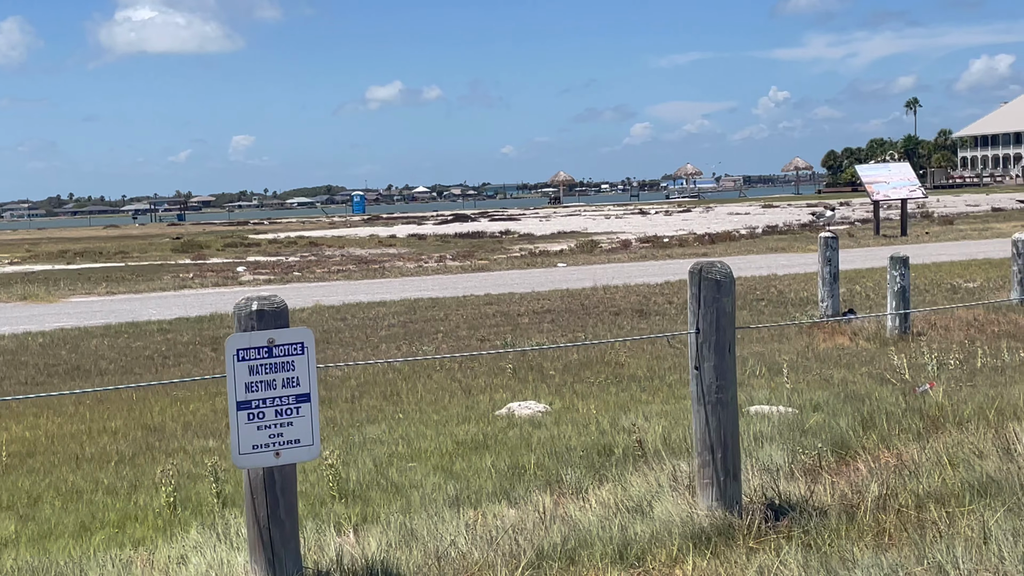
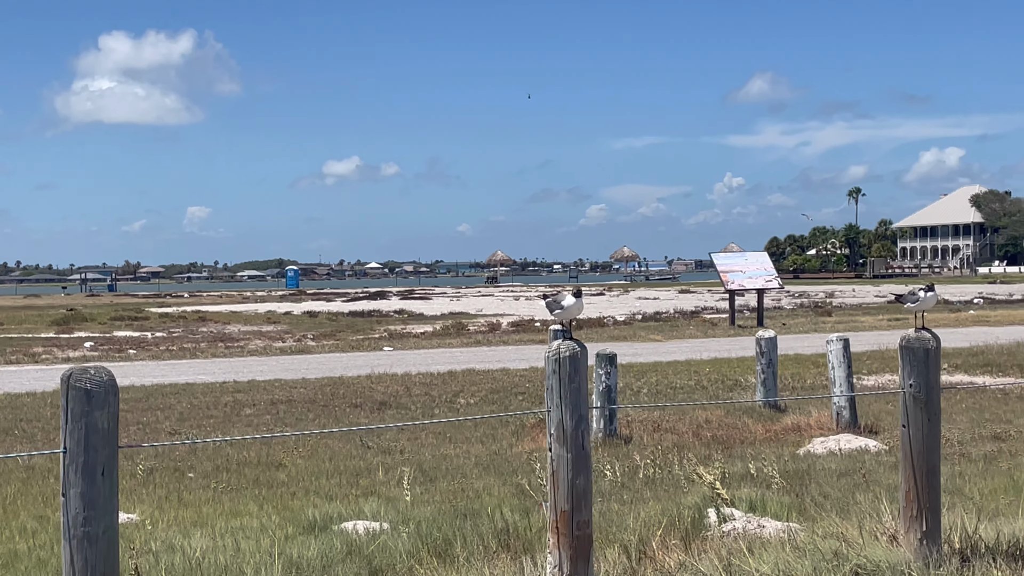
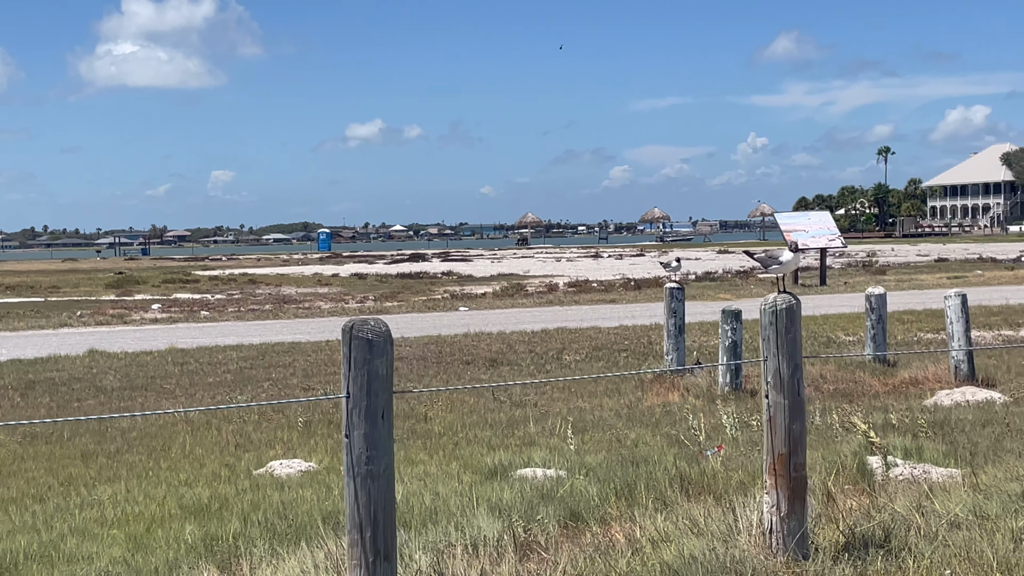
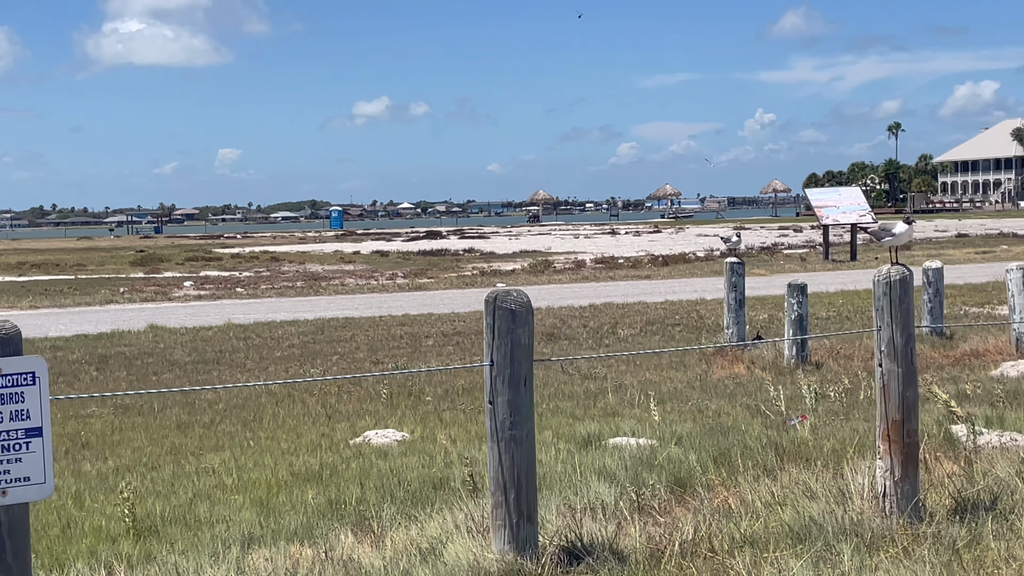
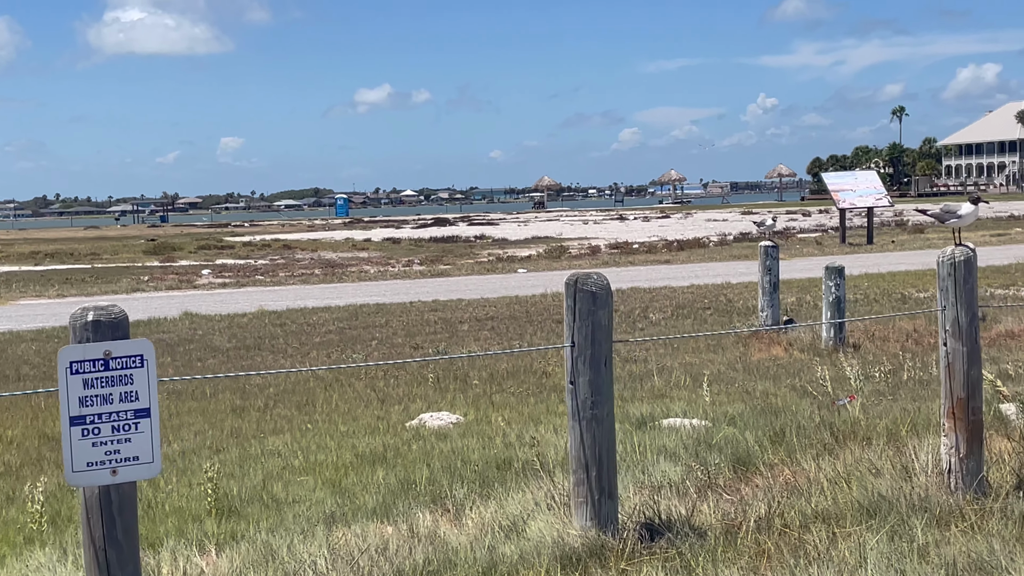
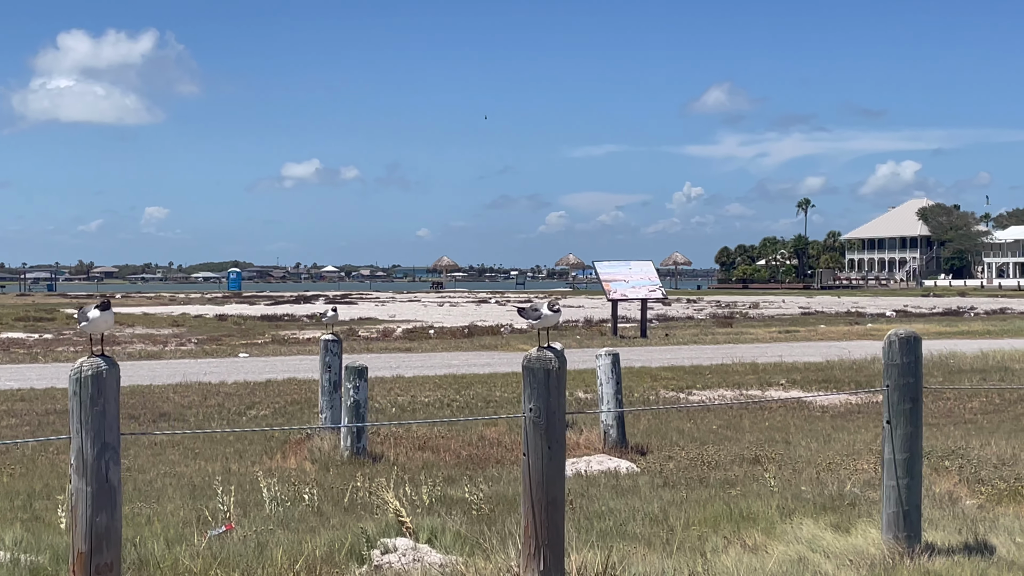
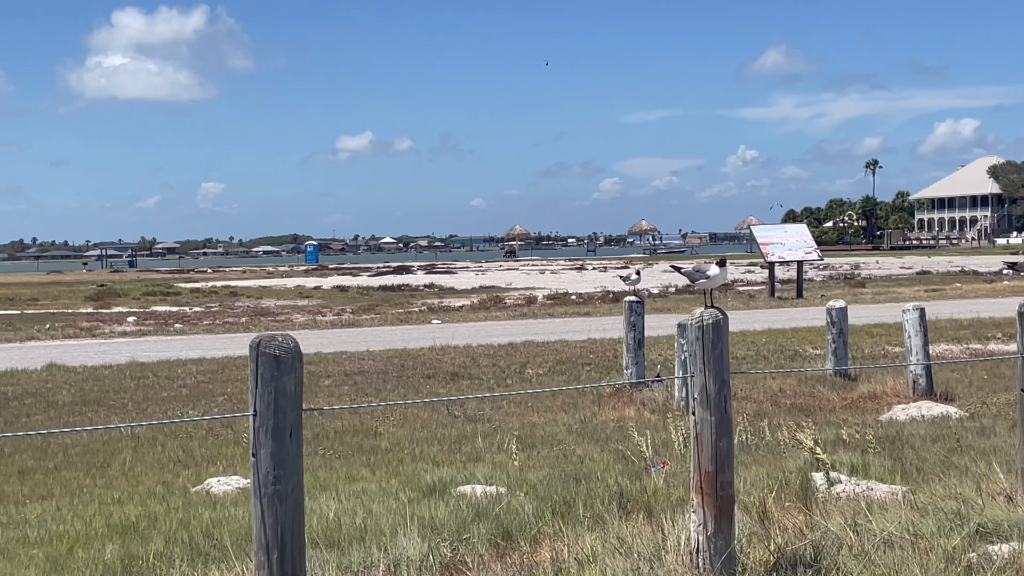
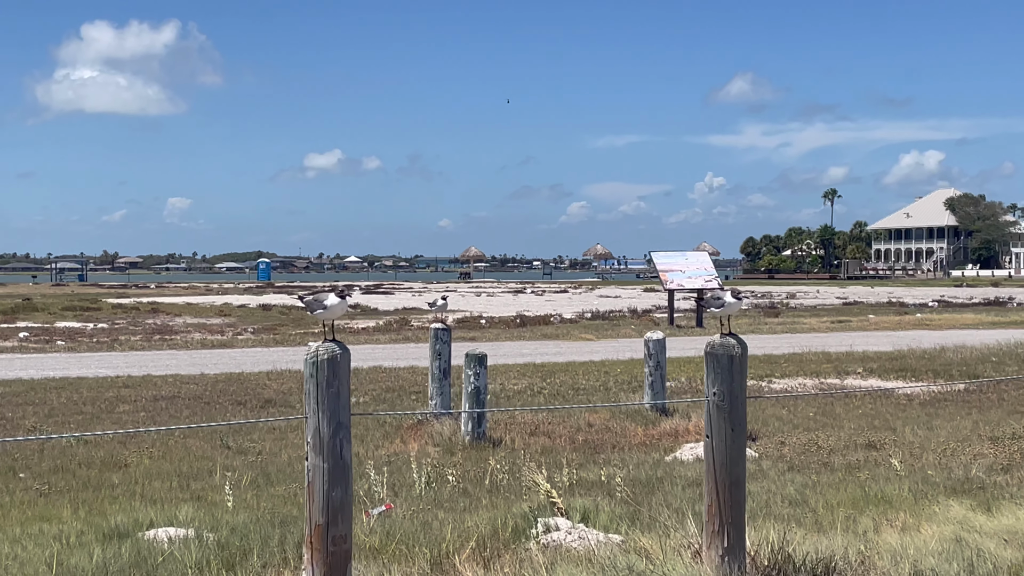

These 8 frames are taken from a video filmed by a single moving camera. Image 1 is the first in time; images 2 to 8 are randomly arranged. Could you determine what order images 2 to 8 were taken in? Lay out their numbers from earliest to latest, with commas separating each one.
5, 4, 3, 7, 2, 8, 6
